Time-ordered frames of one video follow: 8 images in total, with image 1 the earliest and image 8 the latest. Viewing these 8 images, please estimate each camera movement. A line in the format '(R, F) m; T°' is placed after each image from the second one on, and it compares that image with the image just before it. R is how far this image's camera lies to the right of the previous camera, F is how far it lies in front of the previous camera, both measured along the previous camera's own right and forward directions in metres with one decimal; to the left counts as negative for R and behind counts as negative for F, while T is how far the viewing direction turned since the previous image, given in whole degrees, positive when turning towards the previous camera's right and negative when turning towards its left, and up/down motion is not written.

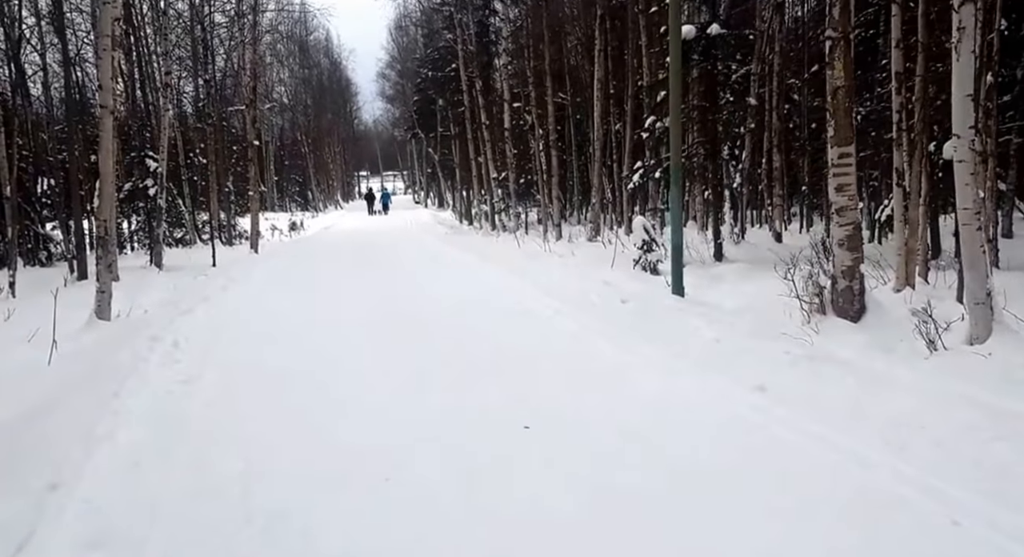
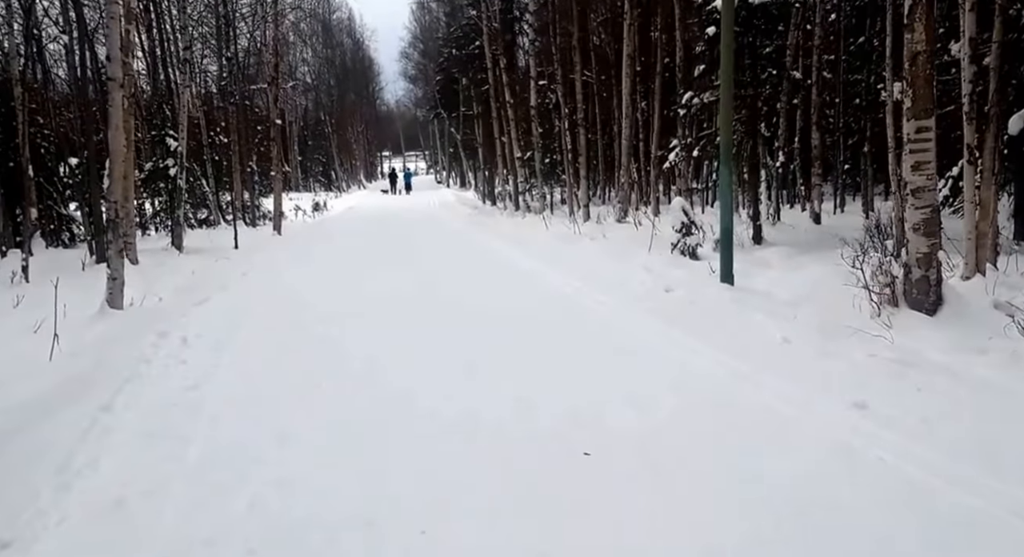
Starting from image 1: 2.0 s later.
(-0.2, +0.7) m; -2°
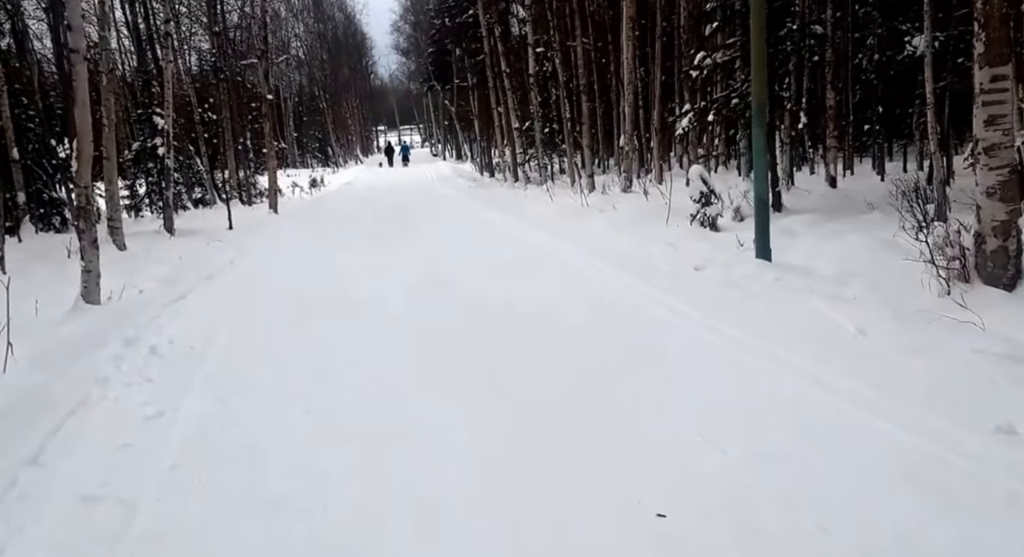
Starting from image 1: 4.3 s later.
(-0.2, +0.8) m; 0°
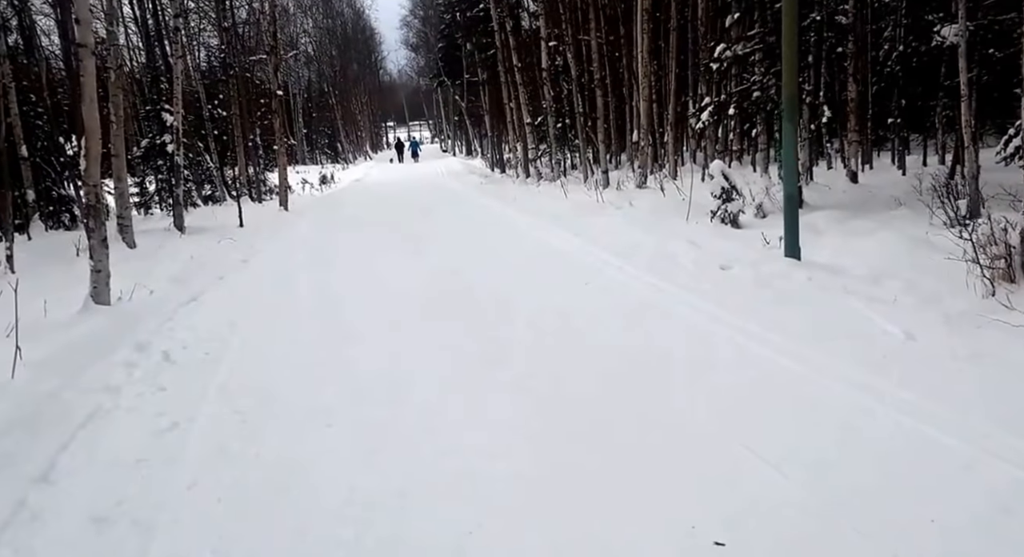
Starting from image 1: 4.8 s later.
(-0.1, +0.3) m; -1°
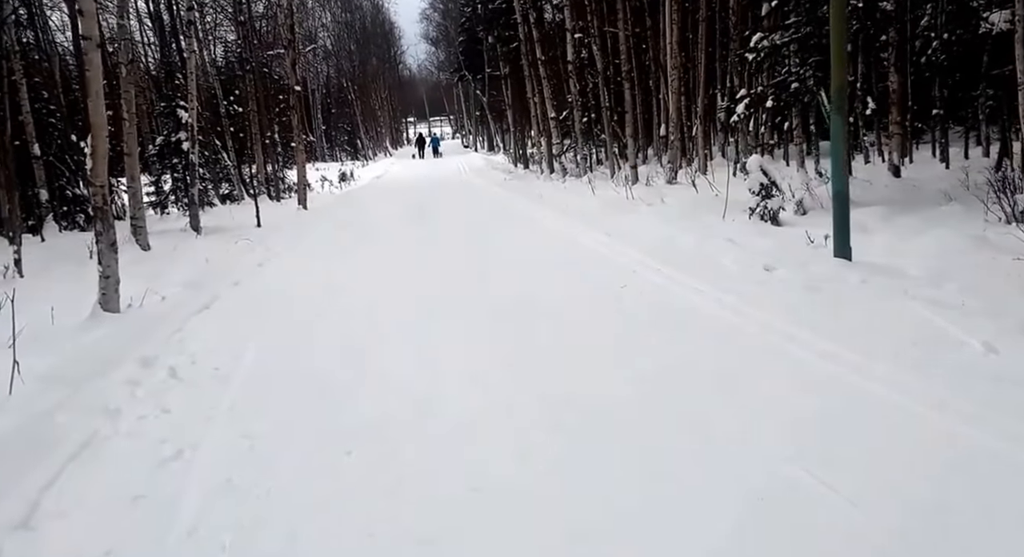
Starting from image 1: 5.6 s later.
(-0.1, +0.5) m; -1°
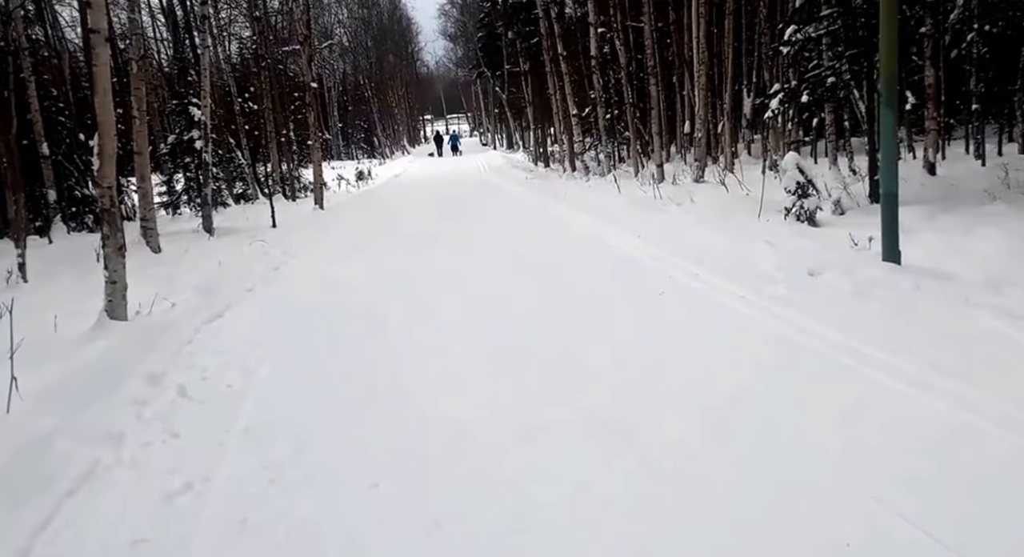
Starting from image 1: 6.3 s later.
(-0.1, +0.4) m; -1°
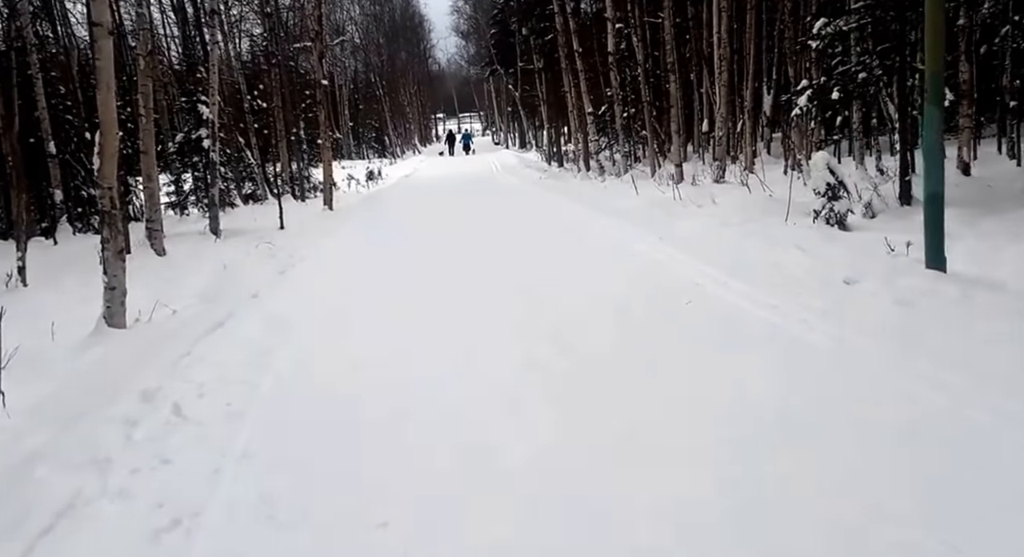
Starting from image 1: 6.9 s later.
(-0.1, +0.4) m; -1°
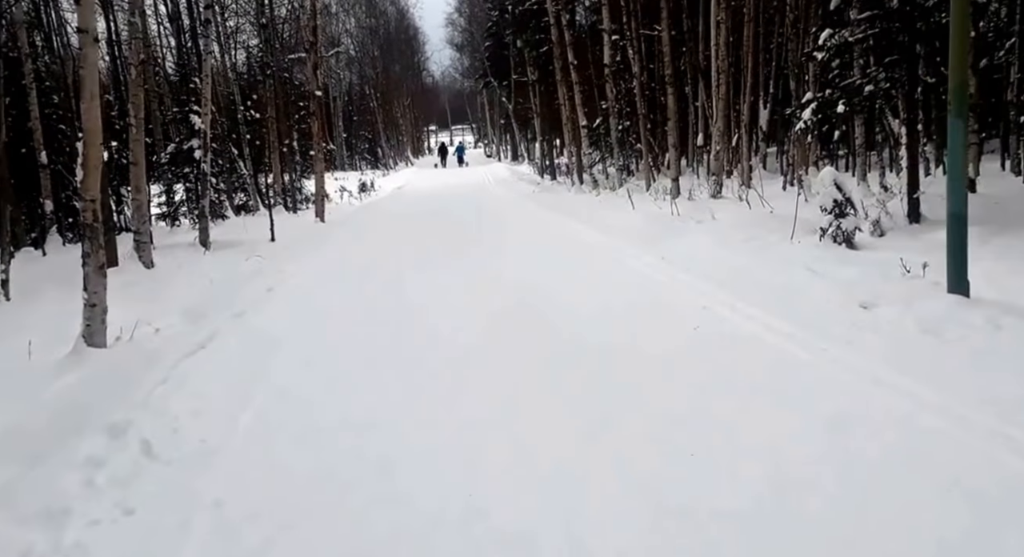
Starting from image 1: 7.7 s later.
(-0.1, +0.3) m; +1°
